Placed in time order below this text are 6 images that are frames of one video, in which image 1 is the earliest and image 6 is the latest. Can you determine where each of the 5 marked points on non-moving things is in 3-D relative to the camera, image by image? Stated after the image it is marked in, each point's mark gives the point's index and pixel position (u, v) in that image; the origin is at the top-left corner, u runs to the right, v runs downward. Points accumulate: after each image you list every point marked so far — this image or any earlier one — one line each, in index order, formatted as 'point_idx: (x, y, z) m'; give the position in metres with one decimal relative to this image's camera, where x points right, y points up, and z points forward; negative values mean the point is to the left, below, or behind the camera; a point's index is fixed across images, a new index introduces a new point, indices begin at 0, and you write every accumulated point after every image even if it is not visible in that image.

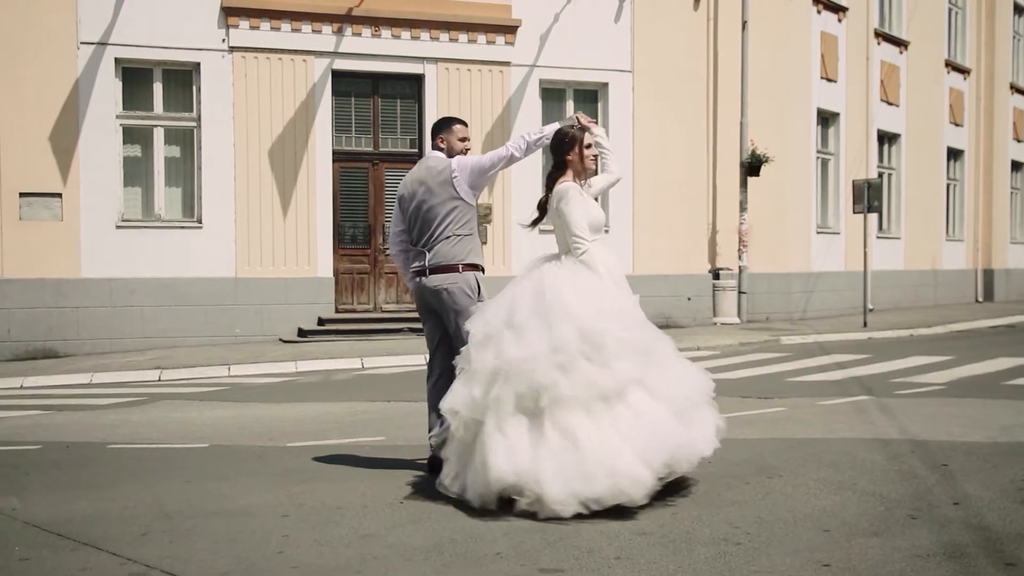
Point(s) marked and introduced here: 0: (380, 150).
0: (-1.7, +1.8, +17.3) m
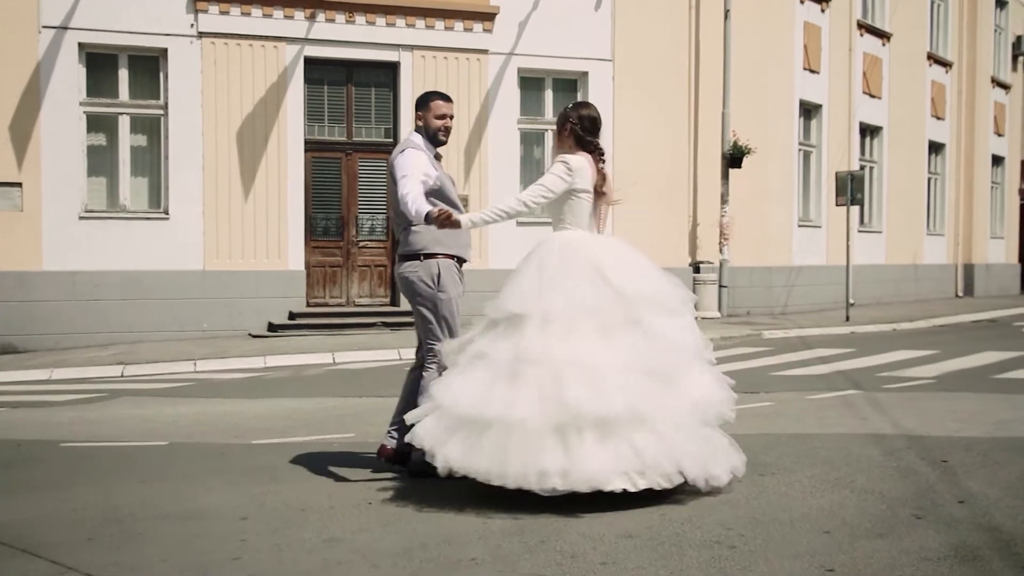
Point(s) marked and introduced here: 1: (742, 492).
0: (-2.1, +1.9, +16.8) m
1: (+1.3, -1.2, +7.4) m
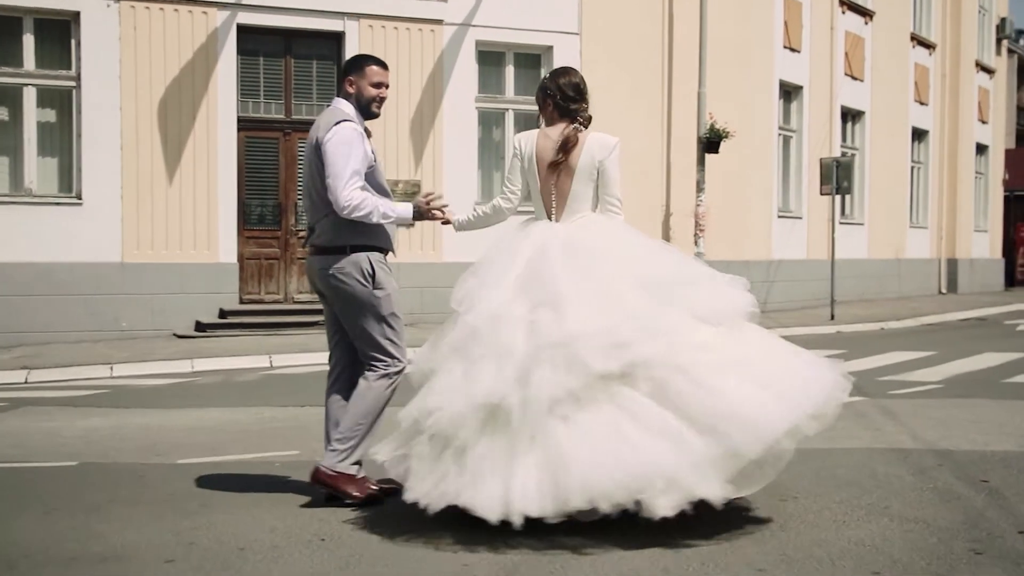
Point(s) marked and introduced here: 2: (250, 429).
0: (-2.6, +2.0, +15.4) m
1: (+1.2, -1.1, +6.1) m
2: (-1.8, -1.0, +8.9) m
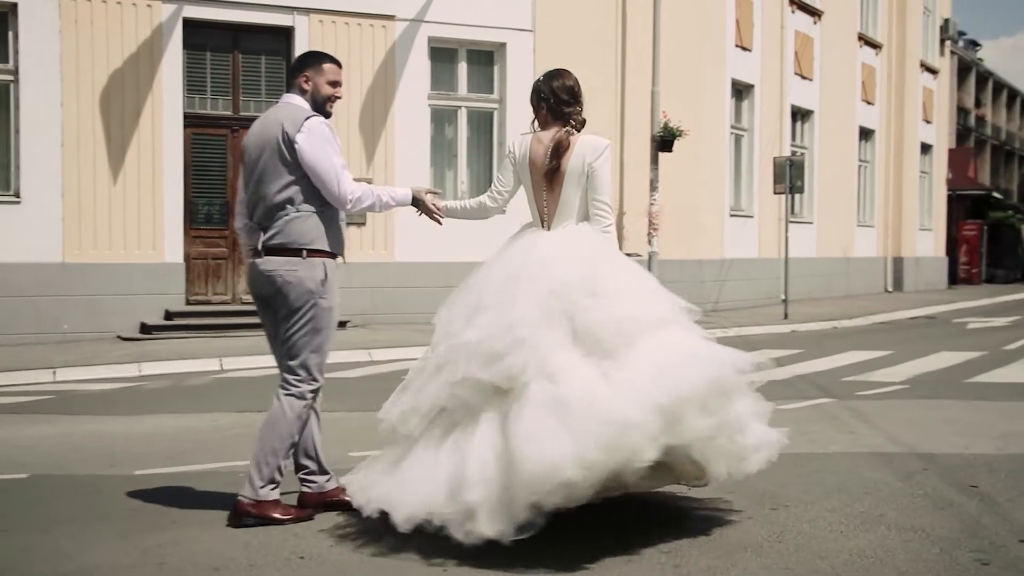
0: (-3.2, +2.0, +15.0) m
1: (+1.1, -1.1, +5.9) m
2: (-2.0, -1.0, +8.5) m
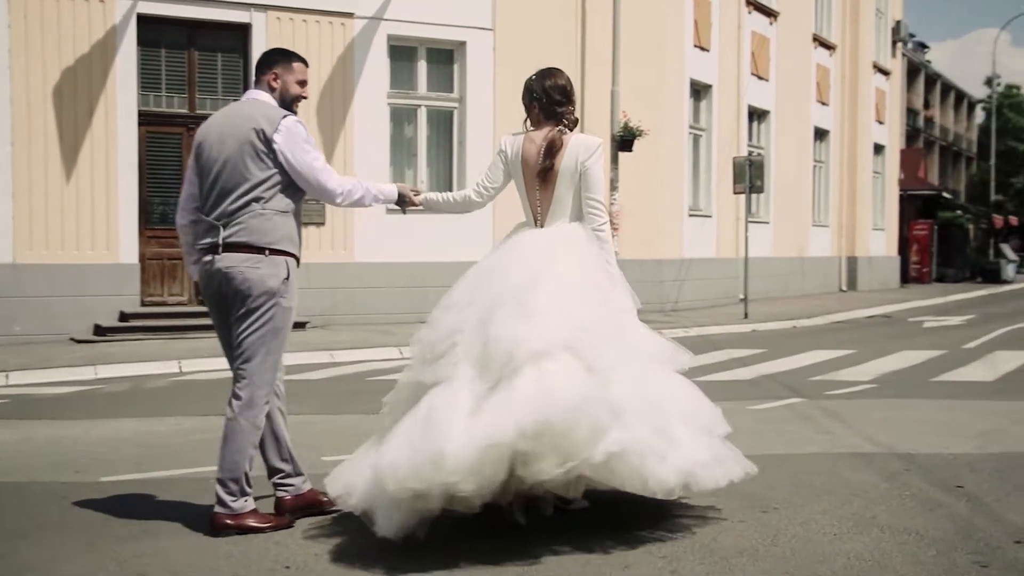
0: (-3.6, +2.0, +14.7) m
1: (+1.1, -1.1, +5.8) m
2: (-2.2, -1.0, +8.3) m
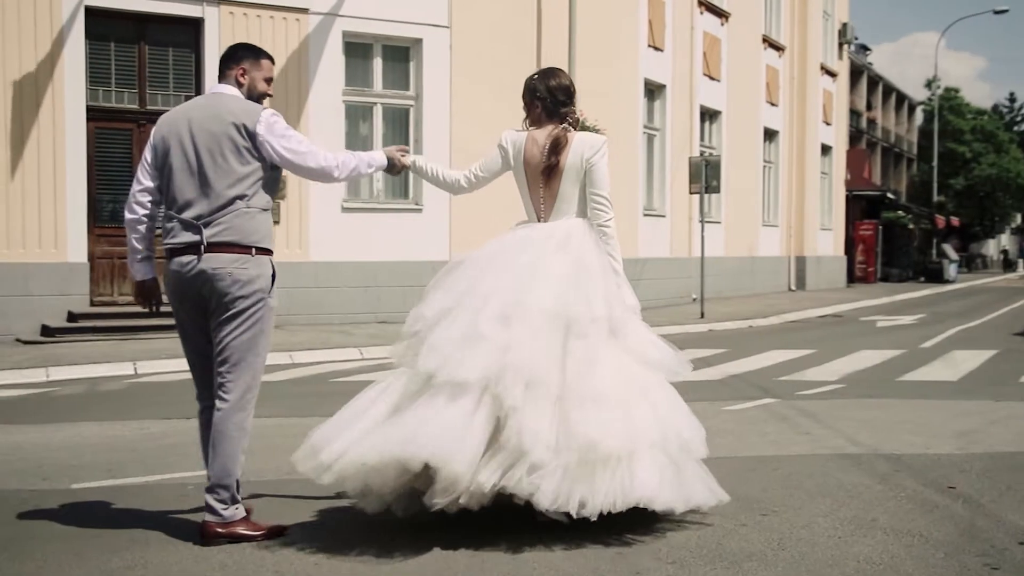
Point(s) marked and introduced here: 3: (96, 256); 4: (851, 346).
0: (-4.1, +2.0, +14.3) m
1: (+1.1, -1.1, +5.7) m
2: (-2.3, -1.0, +8.0) m
3: (-4.6, +0.3, +13.9) m
4: (+3.3, -0.6, +13.2) m
